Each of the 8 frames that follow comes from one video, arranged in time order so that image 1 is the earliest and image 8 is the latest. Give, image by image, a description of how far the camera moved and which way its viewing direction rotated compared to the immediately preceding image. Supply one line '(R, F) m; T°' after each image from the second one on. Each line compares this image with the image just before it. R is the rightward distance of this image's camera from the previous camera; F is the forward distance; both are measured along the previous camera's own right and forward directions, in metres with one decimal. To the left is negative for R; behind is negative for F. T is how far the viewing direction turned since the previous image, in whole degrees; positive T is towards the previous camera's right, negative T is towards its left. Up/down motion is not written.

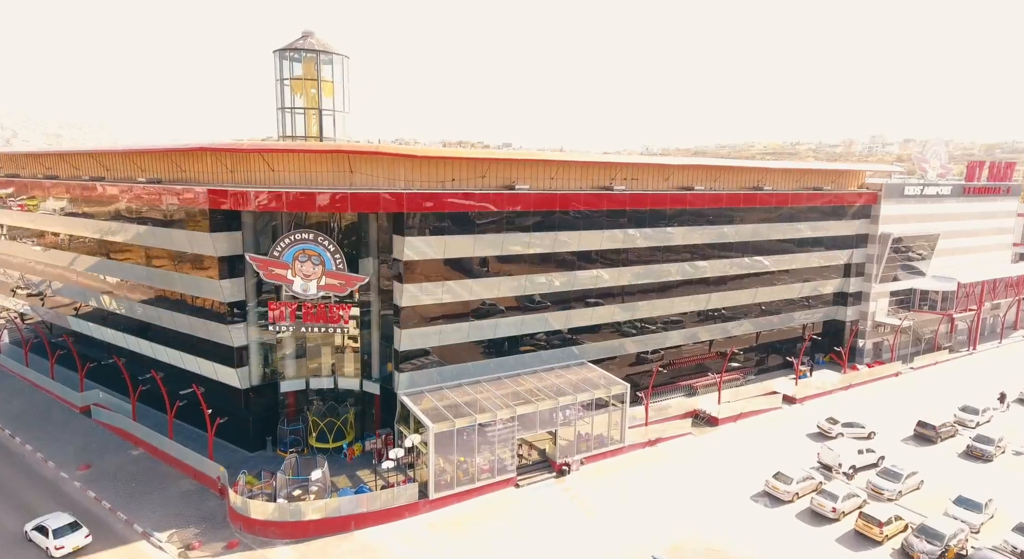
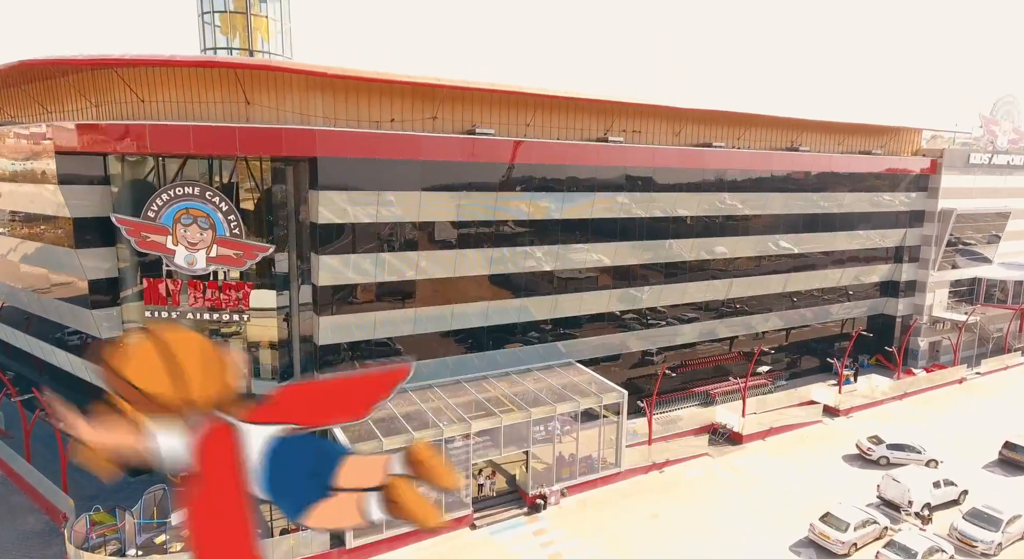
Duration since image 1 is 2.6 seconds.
(+2.2, +7.7) m; -1°
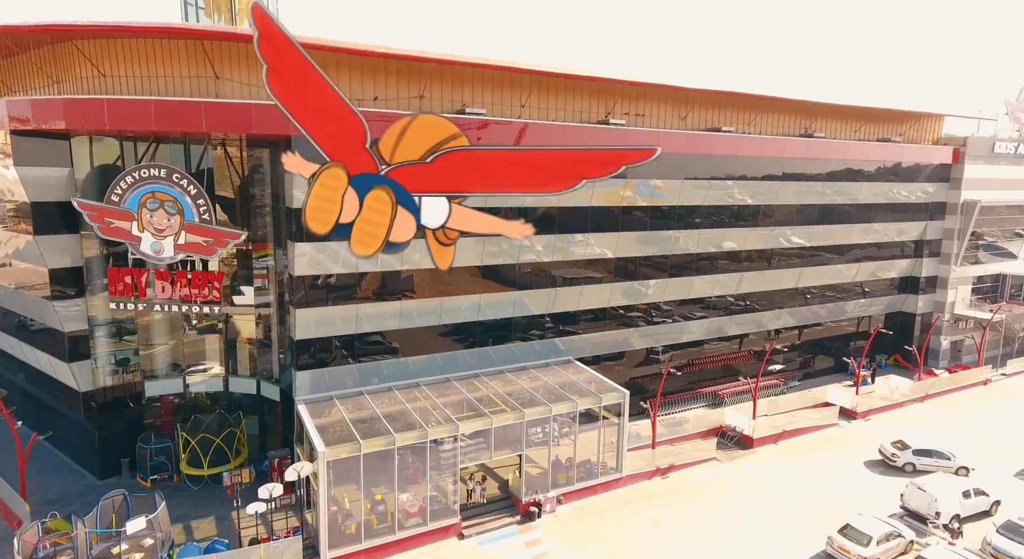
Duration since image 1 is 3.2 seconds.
(+0.6, +1.7) m; -1°
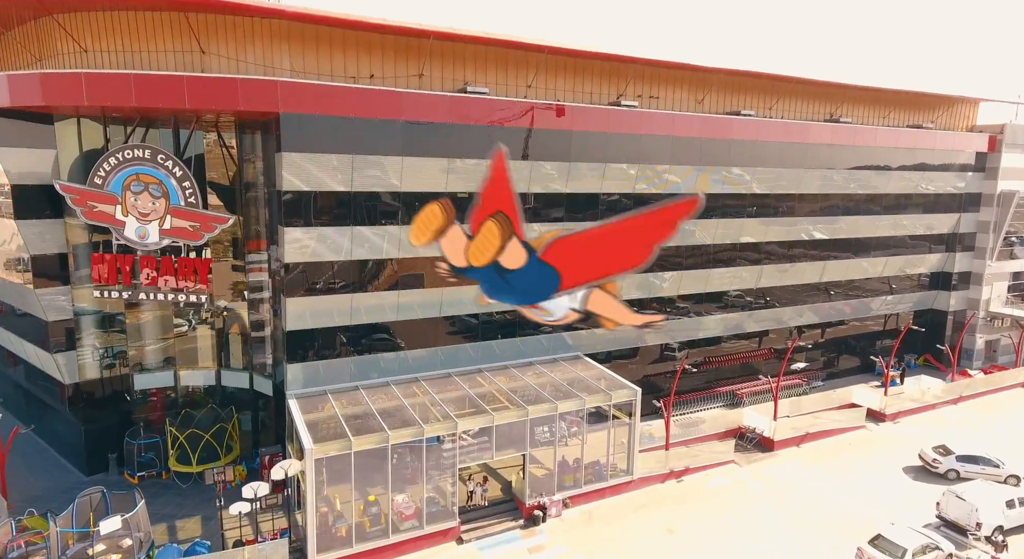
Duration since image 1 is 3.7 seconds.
(+0.5, +1.3) m; -2°
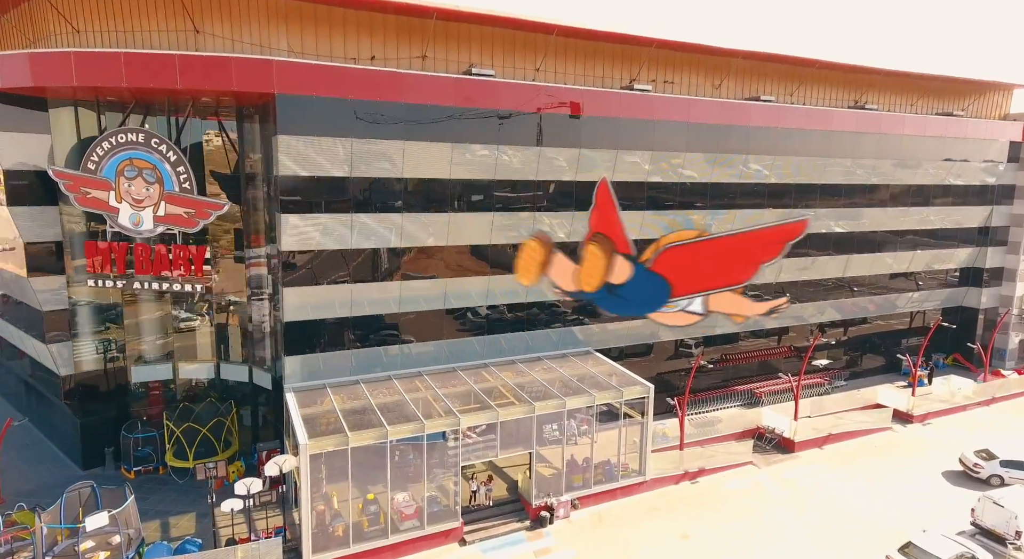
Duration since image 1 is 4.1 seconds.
(+0.3, +0.9) m; -2°
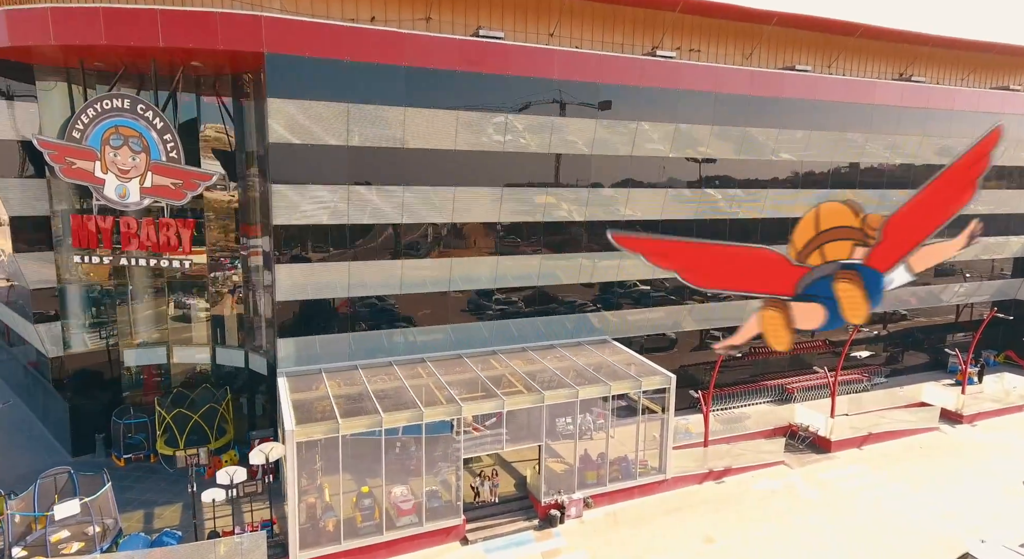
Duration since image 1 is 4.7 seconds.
(+0.5, +1.5) m; -2°
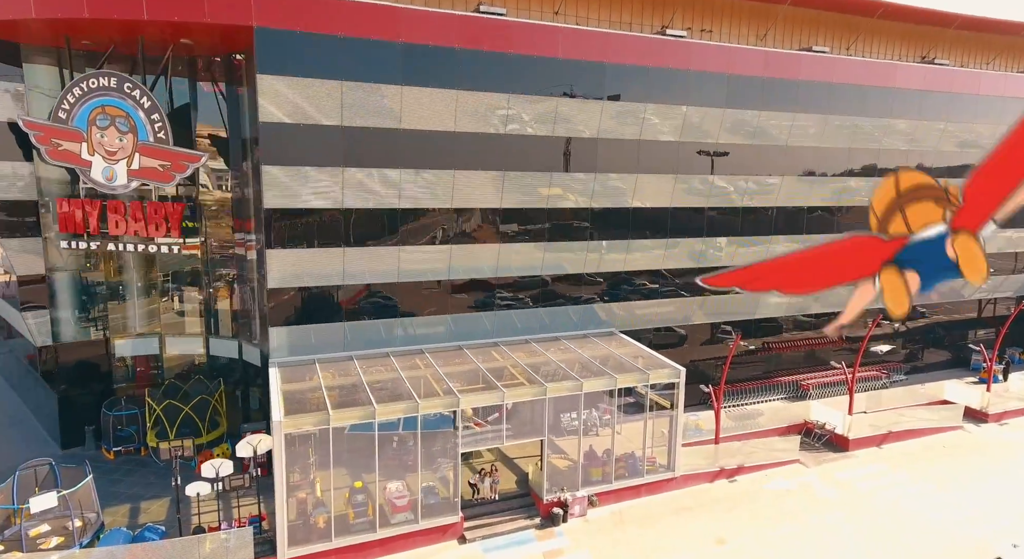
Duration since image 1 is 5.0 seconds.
(+0.3, +0.8) m; -1°
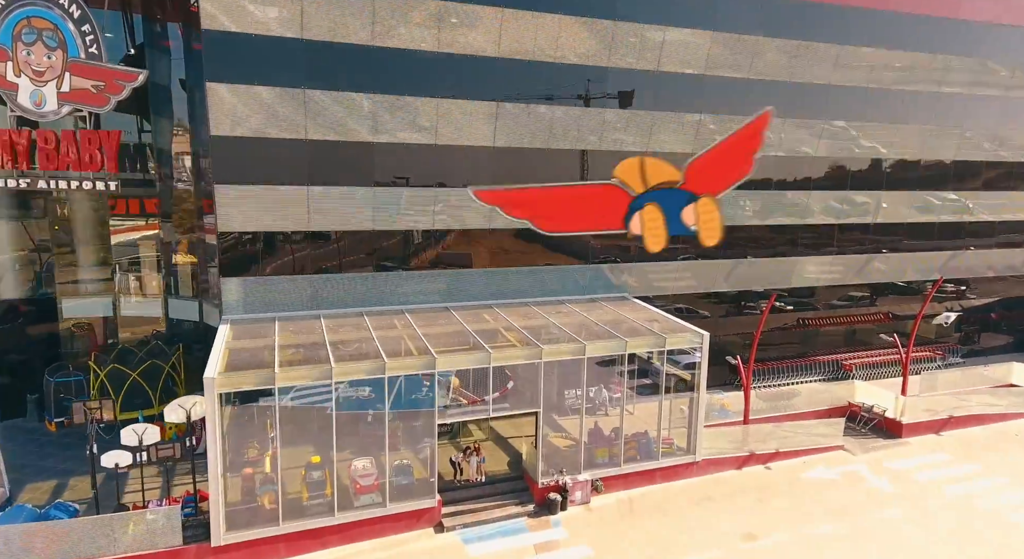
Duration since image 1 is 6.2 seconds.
(+0.8, +2.8) m; -2°
